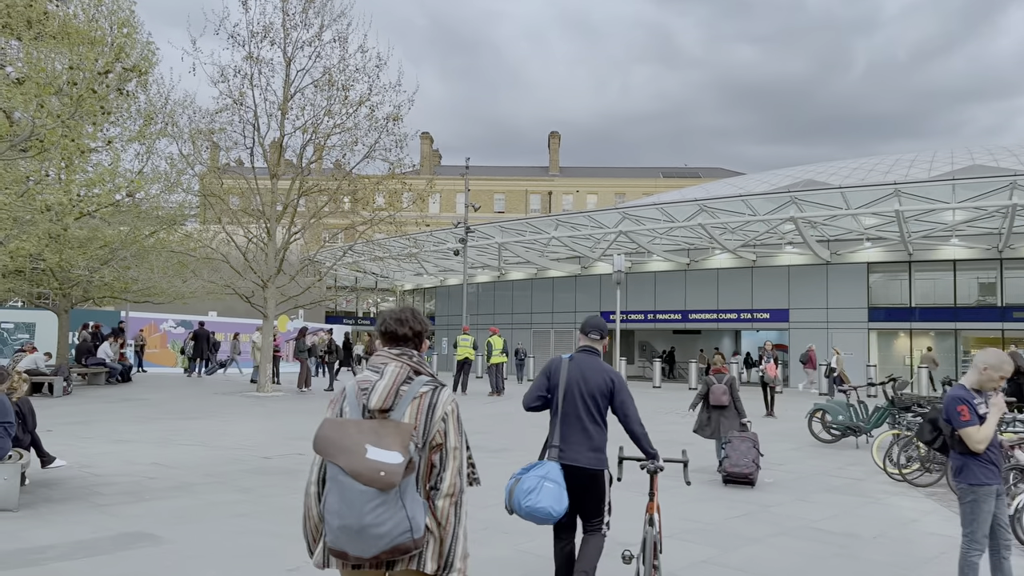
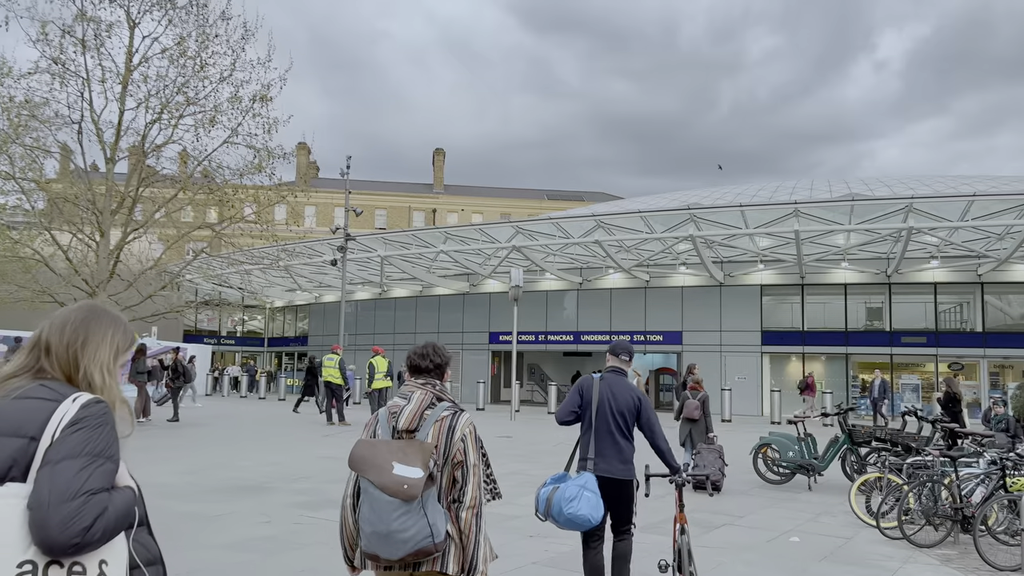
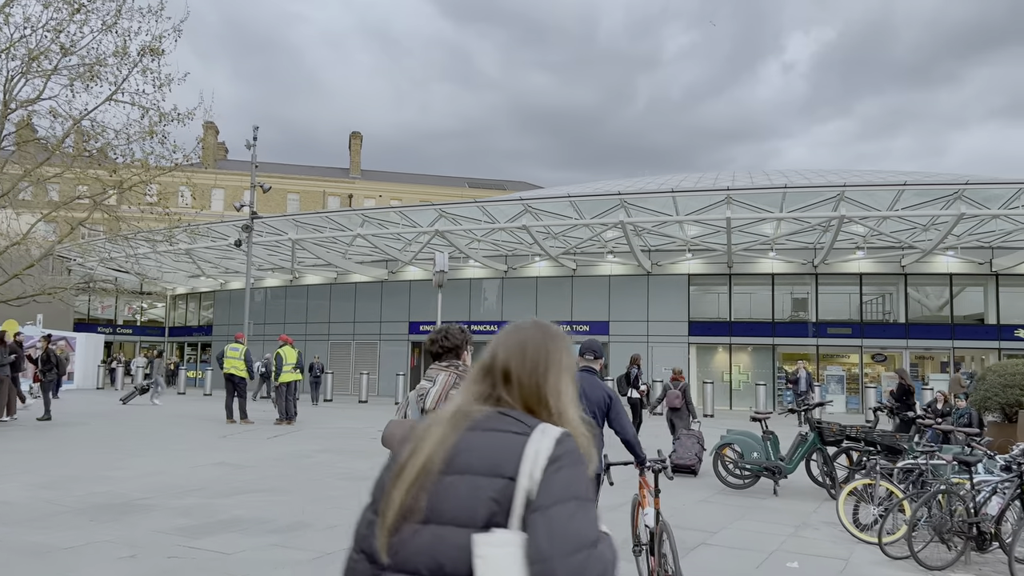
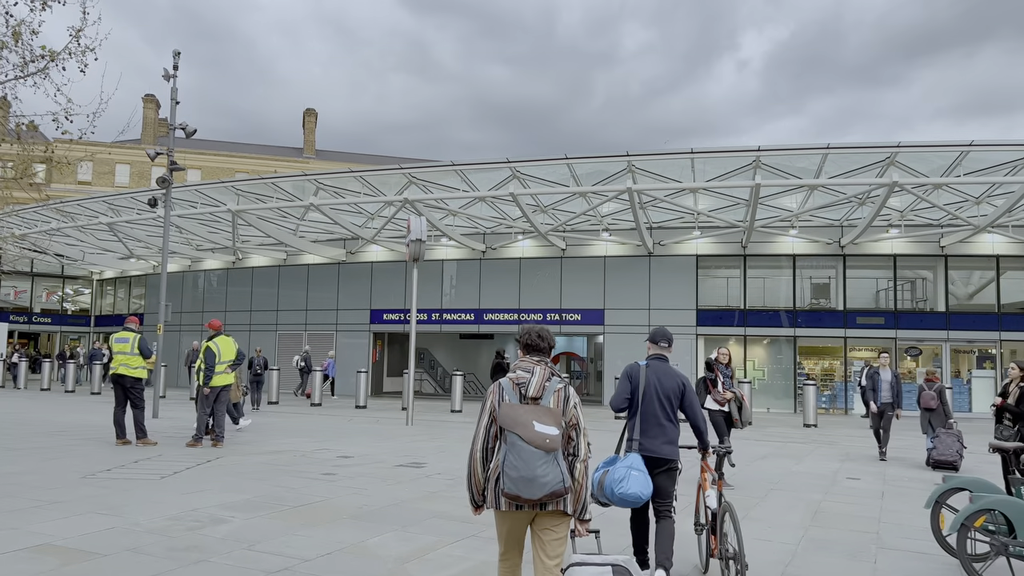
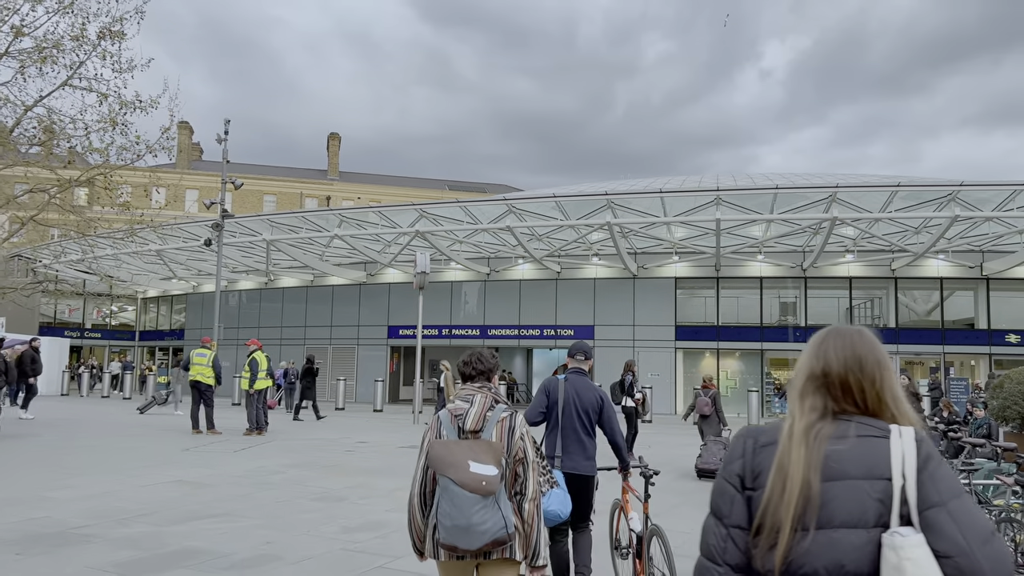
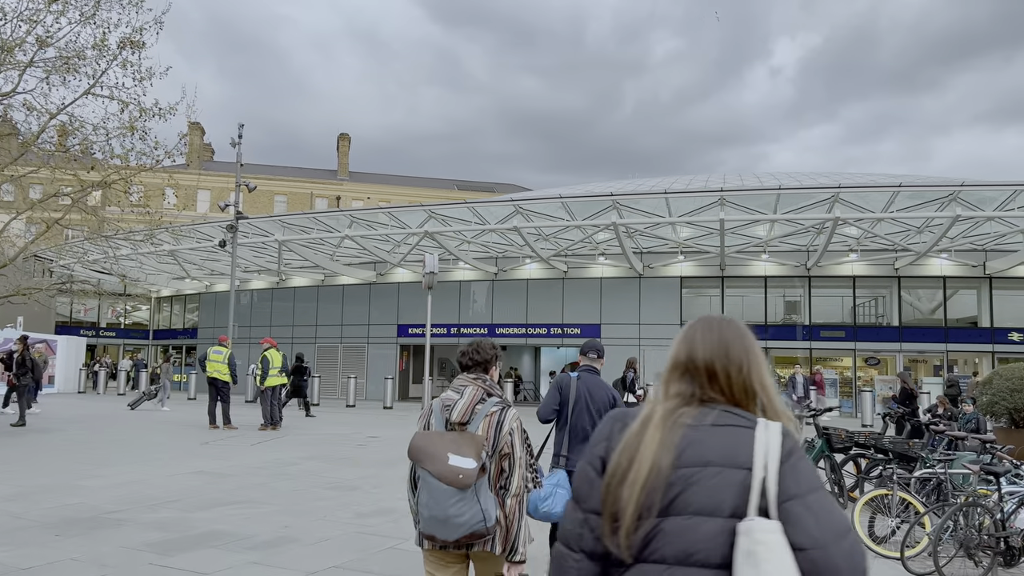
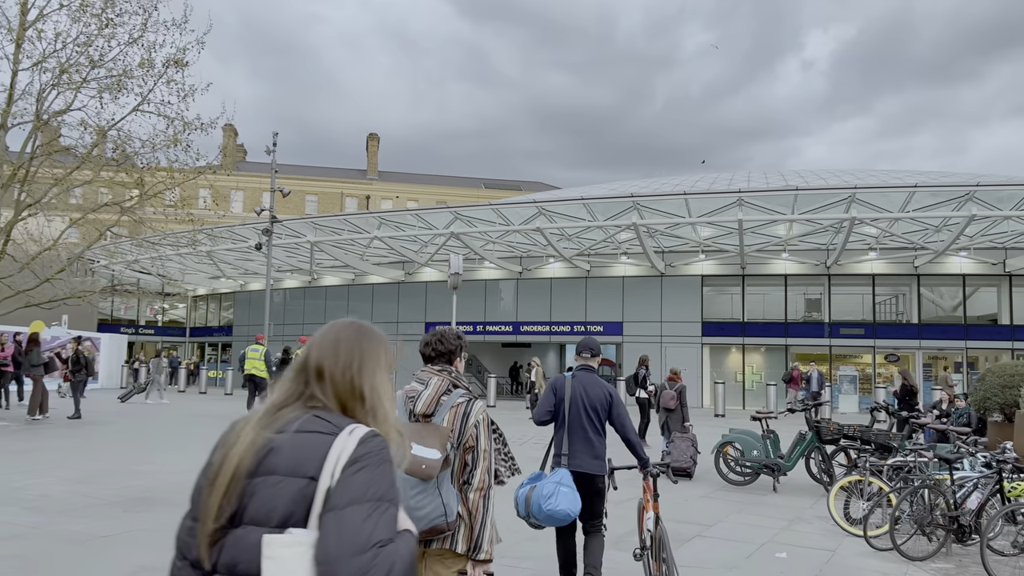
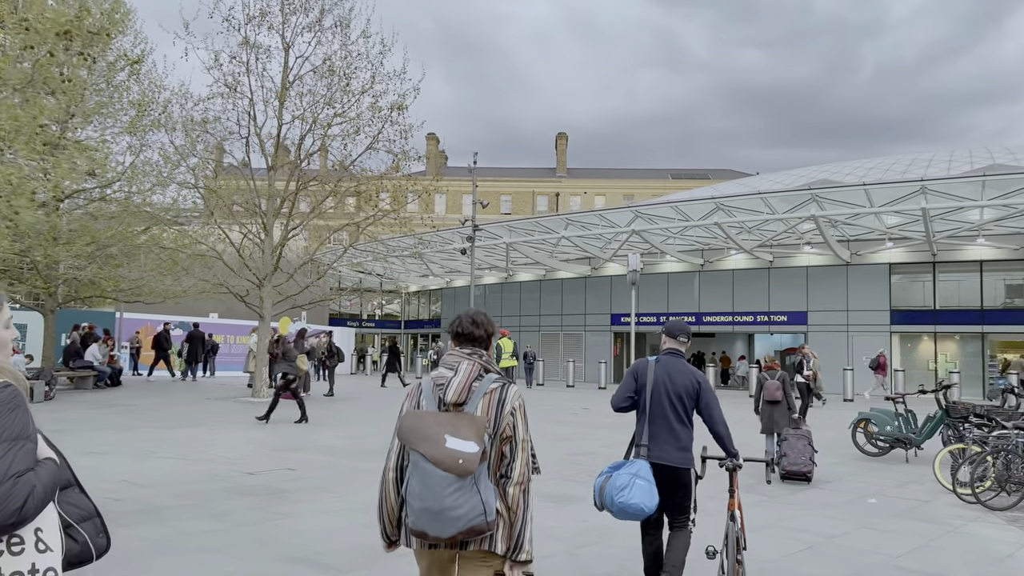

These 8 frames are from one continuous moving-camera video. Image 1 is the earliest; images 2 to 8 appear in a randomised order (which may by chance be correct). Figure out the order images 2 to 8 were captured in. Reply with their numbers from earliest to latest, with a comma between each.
8, 2, 7, 3, 6, 5, 4
